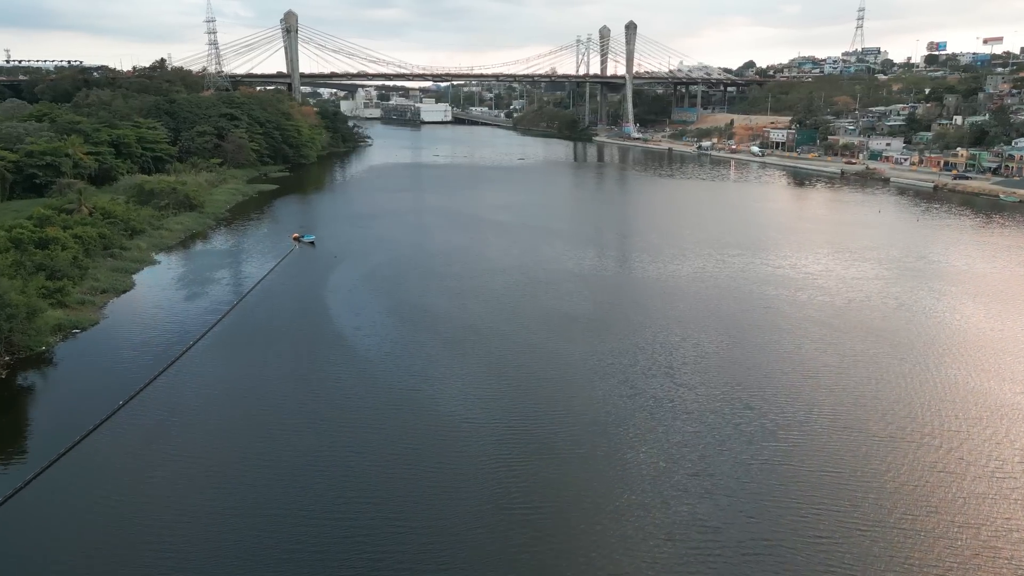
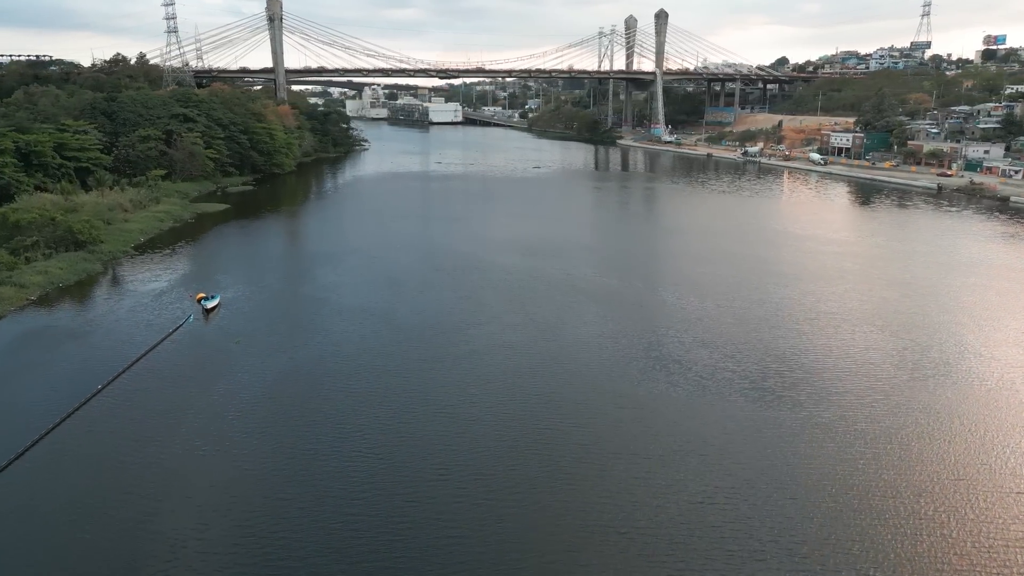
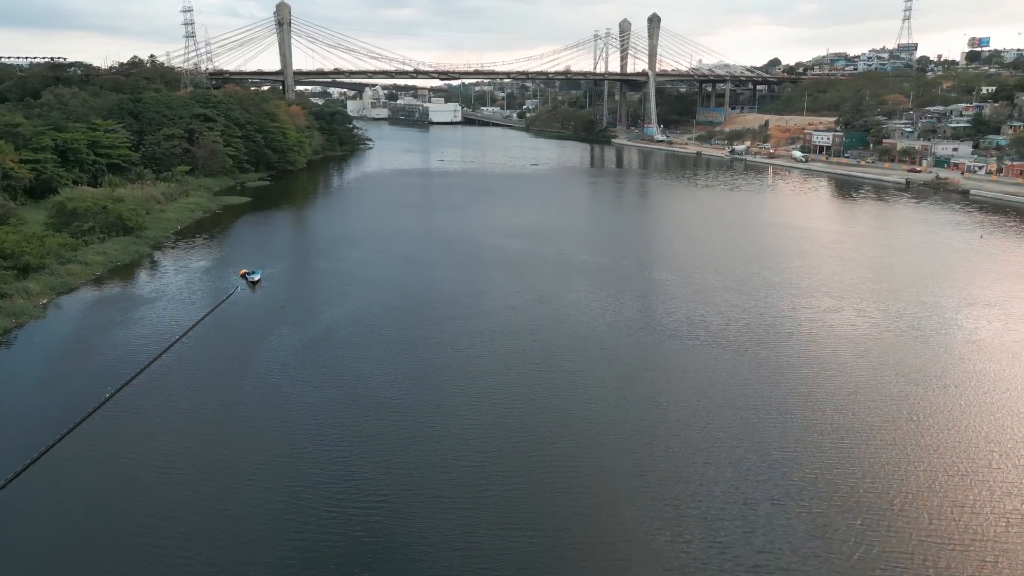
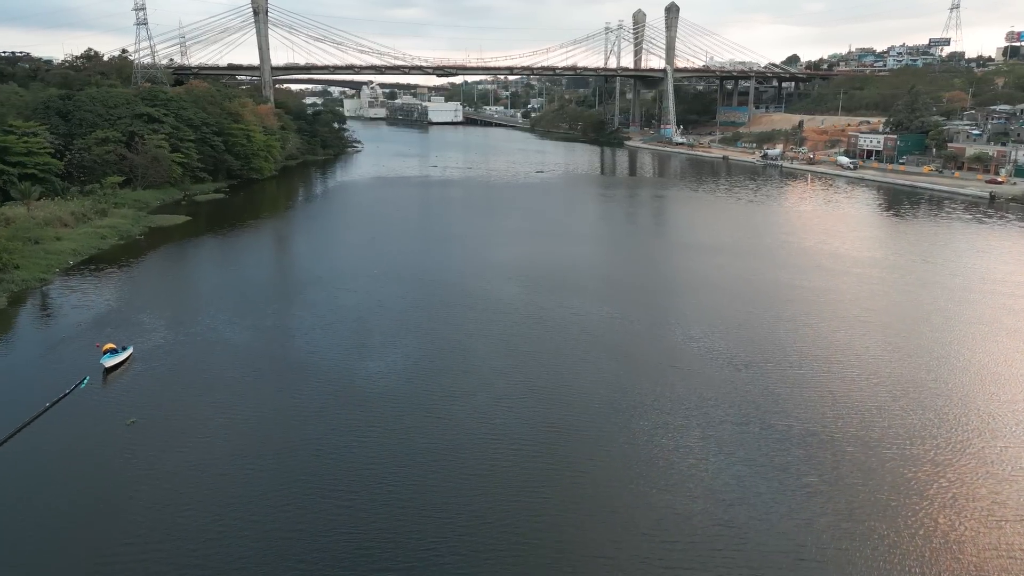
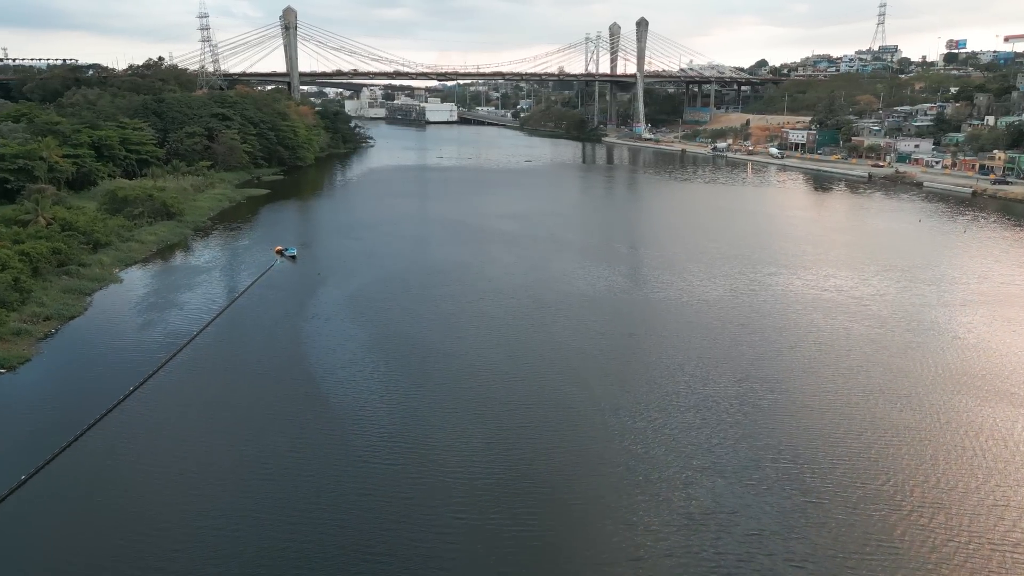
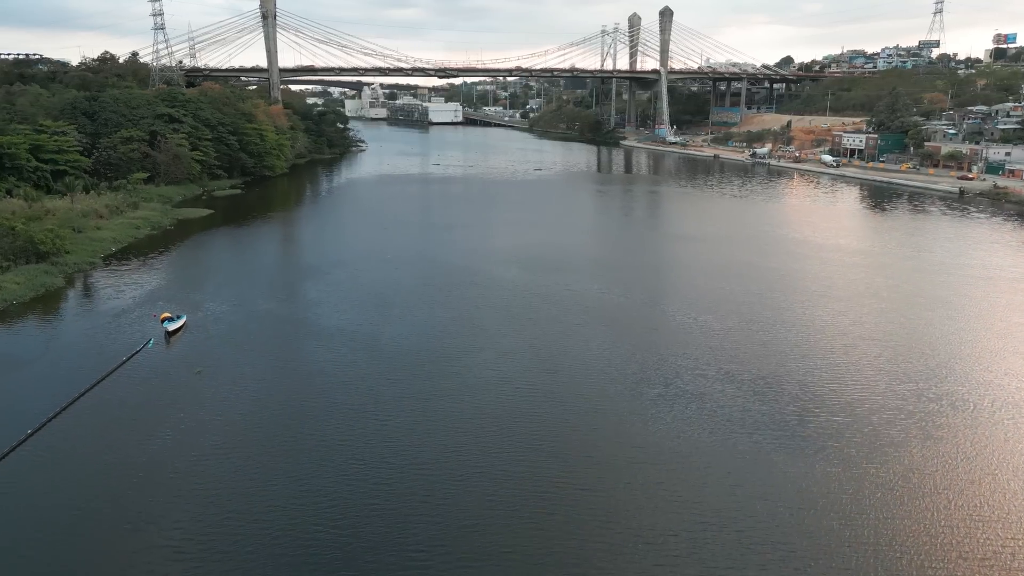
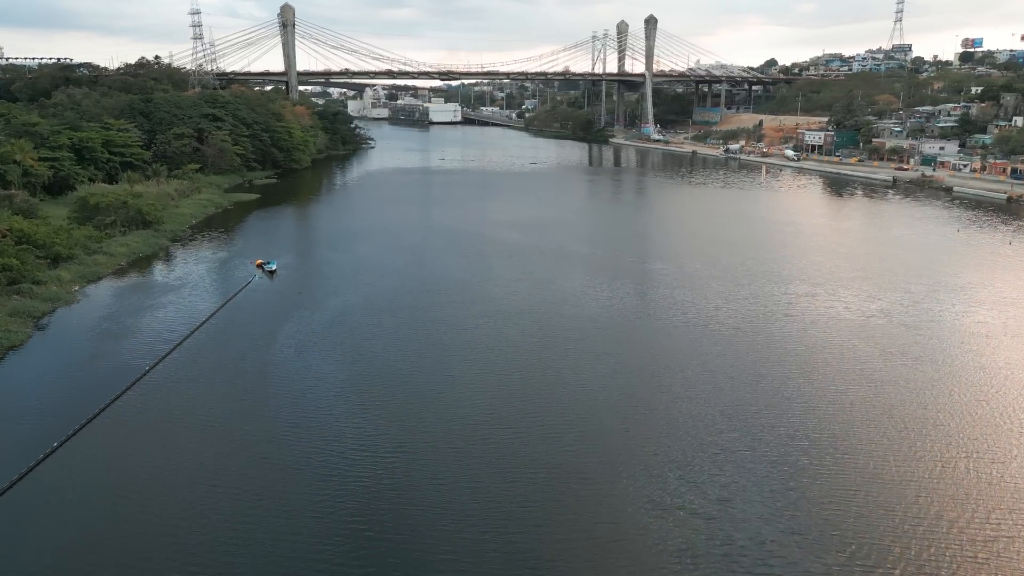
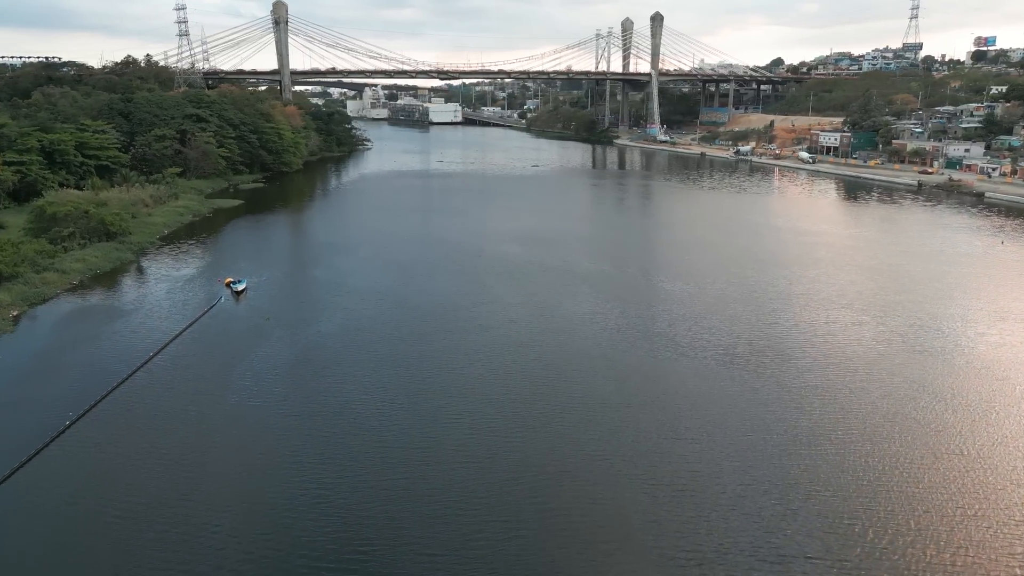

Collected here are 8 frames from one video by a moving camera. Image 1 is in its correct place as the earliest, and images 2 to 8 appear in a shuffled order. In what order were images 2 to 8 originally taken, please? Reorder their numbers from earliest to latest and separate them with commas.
5, 7, 3, 8, 2, 6, 4
